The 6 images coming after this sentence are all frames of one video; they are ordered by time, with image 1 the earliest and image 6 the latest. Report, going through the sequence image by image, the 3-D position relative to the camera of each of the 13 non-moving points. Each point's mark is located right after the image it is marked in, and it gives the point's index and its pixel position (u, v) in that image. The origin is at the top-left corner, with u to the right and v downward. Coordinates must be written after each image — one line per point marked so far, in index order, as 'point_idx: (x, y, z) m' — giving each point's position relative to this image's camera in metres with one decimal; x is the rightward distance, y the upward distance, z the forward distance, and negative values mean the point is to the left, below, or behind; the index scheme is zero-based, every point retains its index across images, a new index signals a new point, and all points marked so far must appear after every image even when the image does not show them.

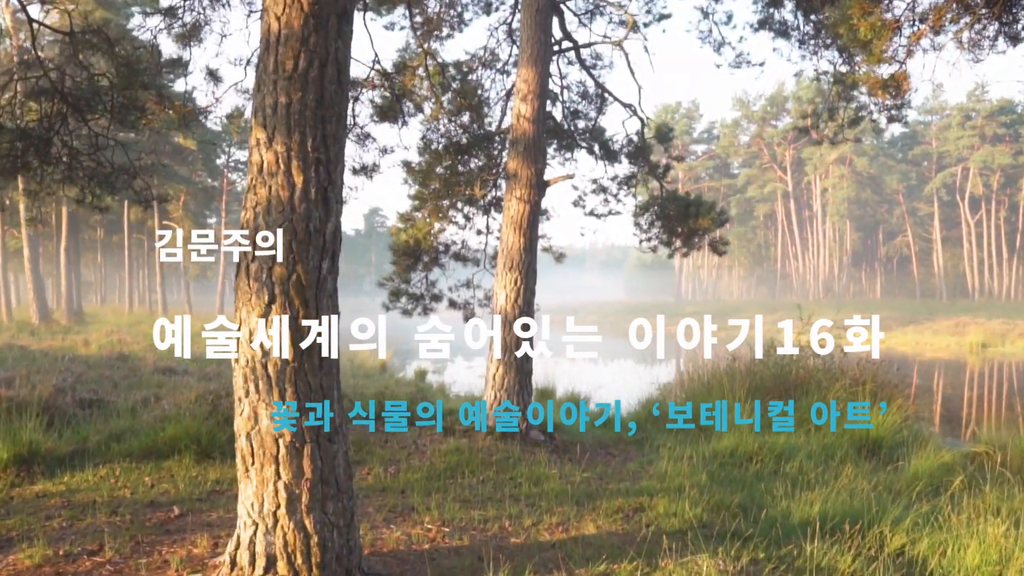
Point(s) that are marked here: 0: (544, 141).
0: (+0.3, +1.5, +7.2) m
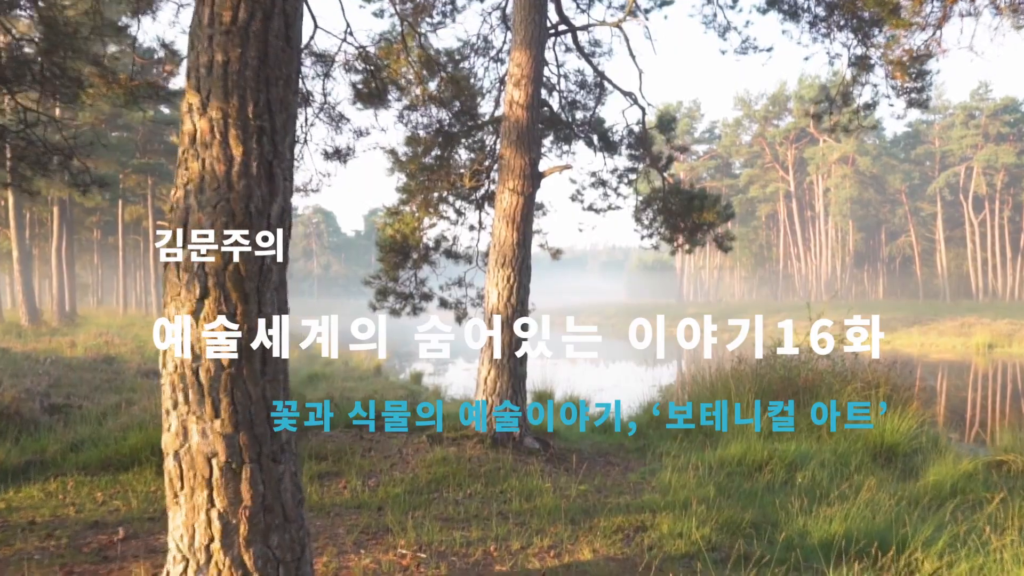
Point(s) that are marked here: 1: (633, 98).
0: (+0.3, +1.5, +6.7) m
1: (+1.4, +2.3, +8.4) m
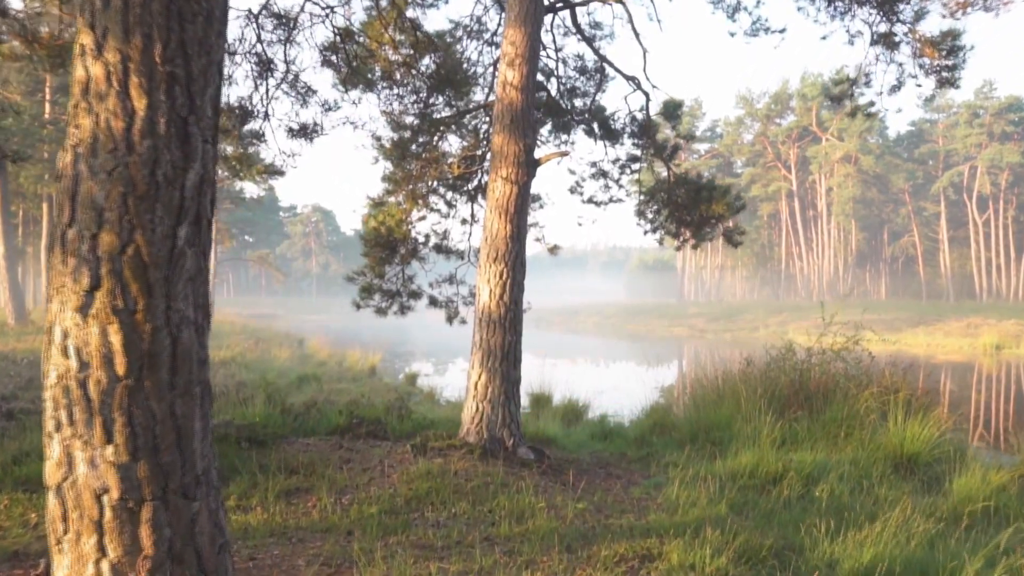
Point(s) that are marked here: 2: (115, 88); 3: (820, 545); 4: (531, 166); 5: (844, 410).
0: (+0.2, +1.5, +6.2) m
1: (+1.4, +2.3, +7.9) m
2: (-1.1, +0.5, +1.9) m
3: (+1.7, -1.4, +3.8) m
4: (+0.2, +1.1, +6.2) m
5: (+3.6, -1.3, +7.7) m
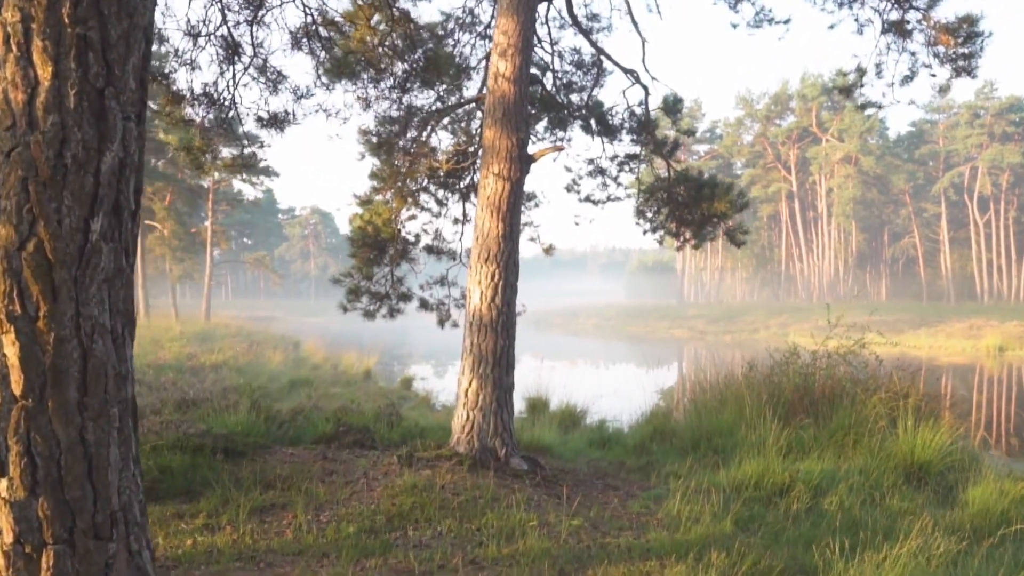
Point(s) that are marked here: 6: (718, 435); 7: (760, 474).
0: (+0.1, +1.5, +5.9) m
1: (+1.3, +2.3, +7.6) m
2: (-1.1, +0.5, +1.6) m
3: (+1.6, -1.4, +3.5) m
4: (+0.1, +1.0, +5.9) m
5: (+3.5, -1.3, +7.4) m
6: (+2.2, -1.5, +7.5) m
7: (+2.0, -1.5, +5.8) m
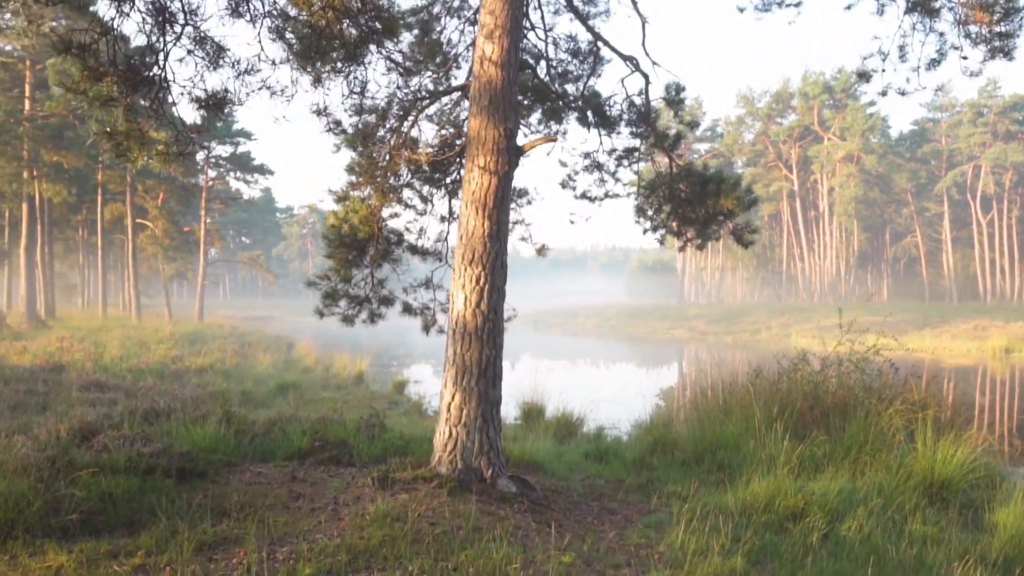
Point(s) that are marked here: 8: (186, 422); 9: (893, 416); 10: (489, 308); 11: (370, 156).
0: (0.0, +1.5, +5.4) m
1: (+1.2, +2.2, +7.1) m
2: (-1.2, +0.5, +1.1) m
3: (+1.5, -1.4, +3.0) m
4: (0.0, +1.0, +5.4) m
5: (+3.4, -1.4, +6.9) m
6: (+2.1, -1.6, +7.0) m
7: (+1.9, -1.6, +5.3) m
8: (-3.2, -1.3, +6.9) m
9: (+3.8, -1.3, +7.1) m
10: (-0.2, -0.1, +5.2) m
11: (-1.2, +1.1, +6.2) m
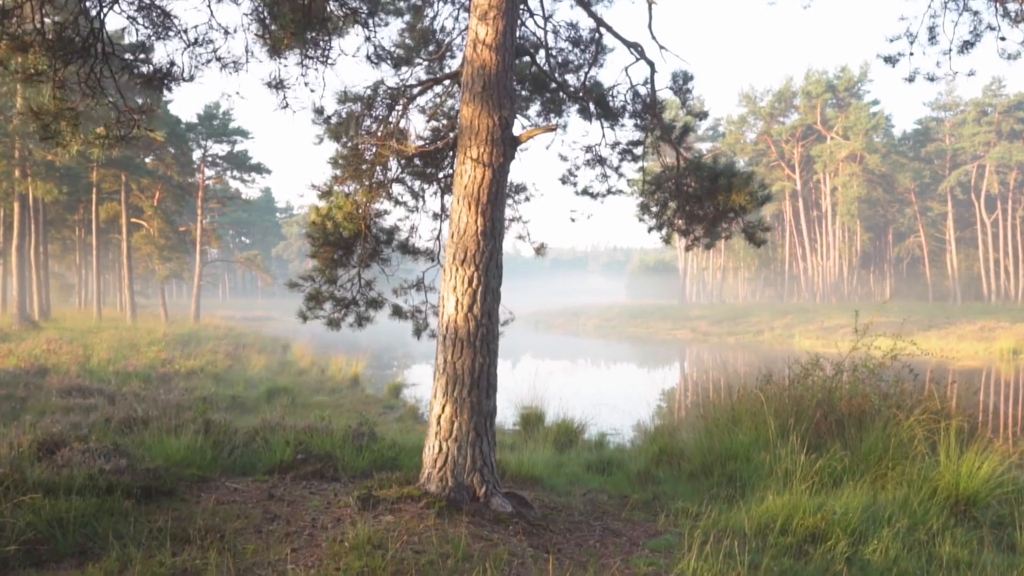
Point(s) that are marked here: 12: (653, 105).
0: (0.0, +1.5, +5.0) m
1: (+1.2, +2.2, +6.7) m
2: (-1.3, +0.5, +0.7) m
3: (+1.5, -1.4, +2.6) m
4: (0.0, +1.0, +4.9) m
5: (+3.4, -1.4, +6.4) m
6: (+2.1, -1.6, +6.6) m
7: (+1.9, -1.6, +4.8) m
8: (-3.2, -1.3, +6.5) m
9: (+3.8, -1.3, +6.7) m
10: (-0.2, -0.2, +4.8) m
11: (-1.2, +1.1, +5.8) m
12: (+1.4, +1.8, +6.8) m
